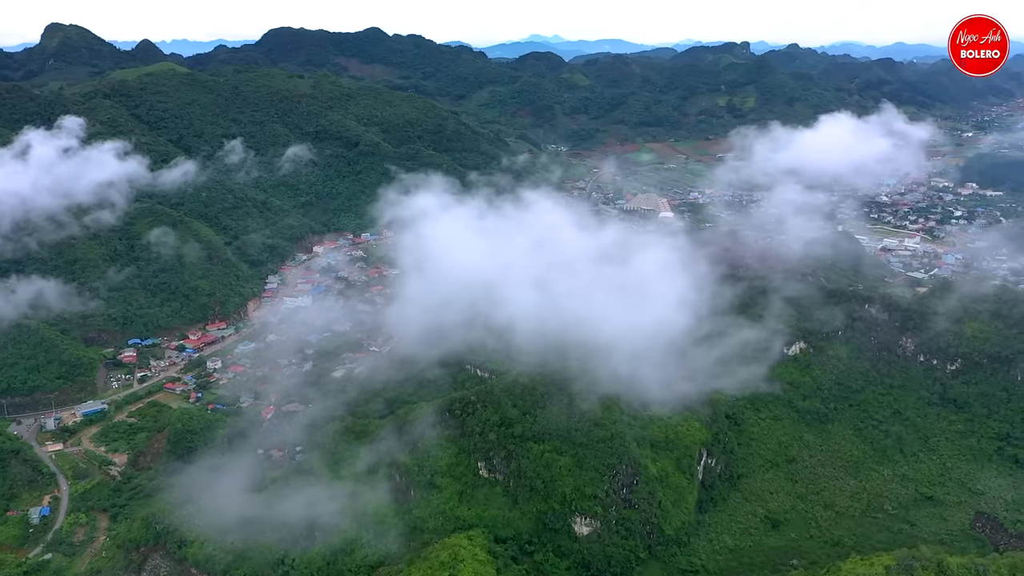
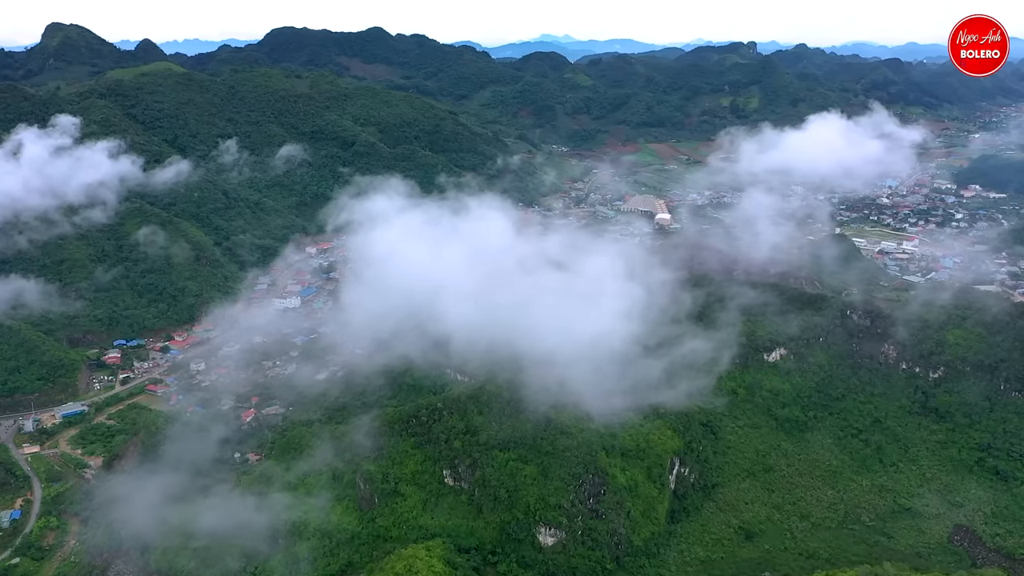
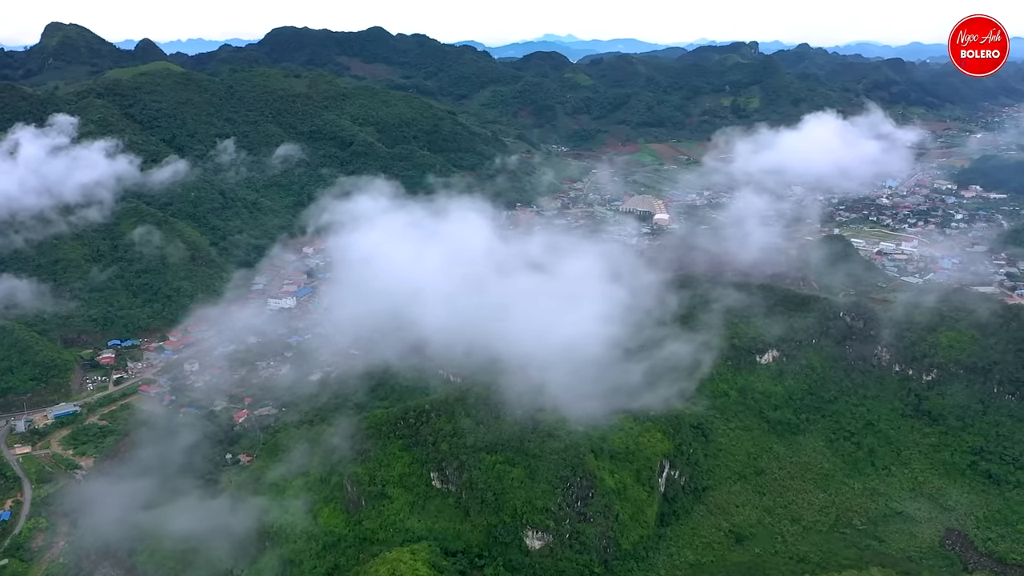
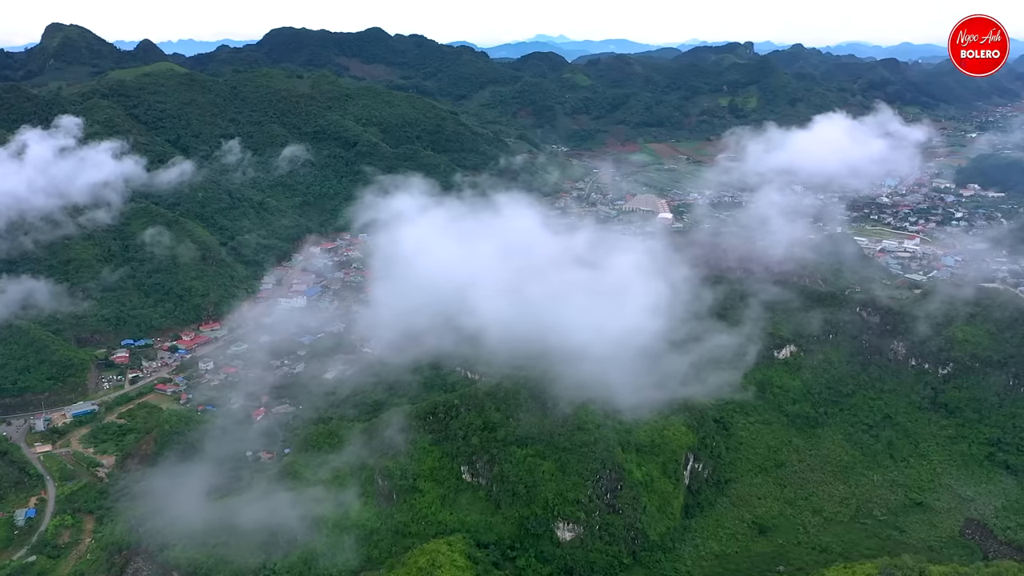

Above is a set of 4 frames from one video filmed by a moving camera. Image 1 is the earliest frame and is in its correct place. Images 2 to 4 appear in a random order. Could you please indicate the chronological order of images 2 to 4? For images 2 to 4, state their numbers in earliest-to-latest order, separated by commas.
4, 2, 3
